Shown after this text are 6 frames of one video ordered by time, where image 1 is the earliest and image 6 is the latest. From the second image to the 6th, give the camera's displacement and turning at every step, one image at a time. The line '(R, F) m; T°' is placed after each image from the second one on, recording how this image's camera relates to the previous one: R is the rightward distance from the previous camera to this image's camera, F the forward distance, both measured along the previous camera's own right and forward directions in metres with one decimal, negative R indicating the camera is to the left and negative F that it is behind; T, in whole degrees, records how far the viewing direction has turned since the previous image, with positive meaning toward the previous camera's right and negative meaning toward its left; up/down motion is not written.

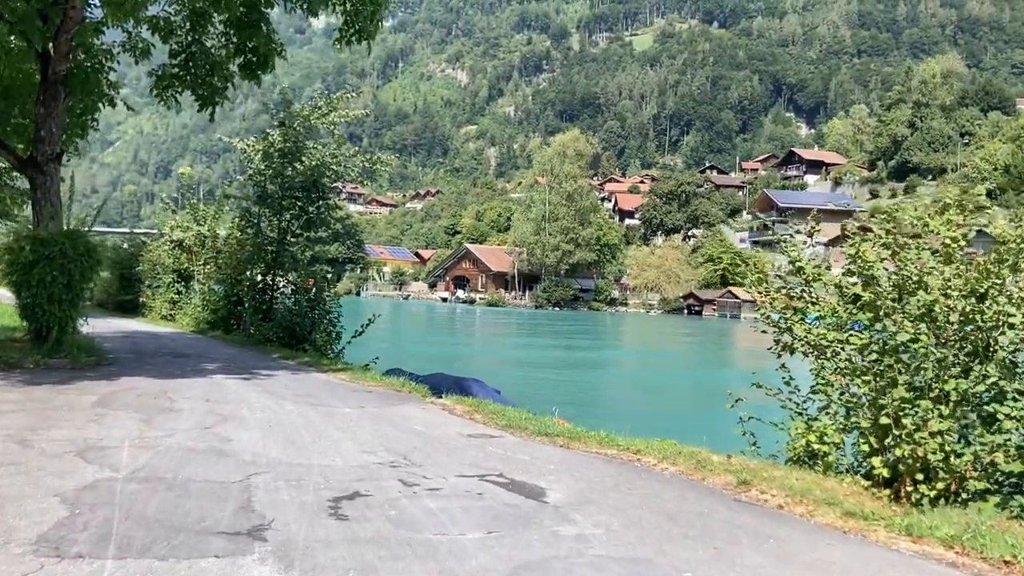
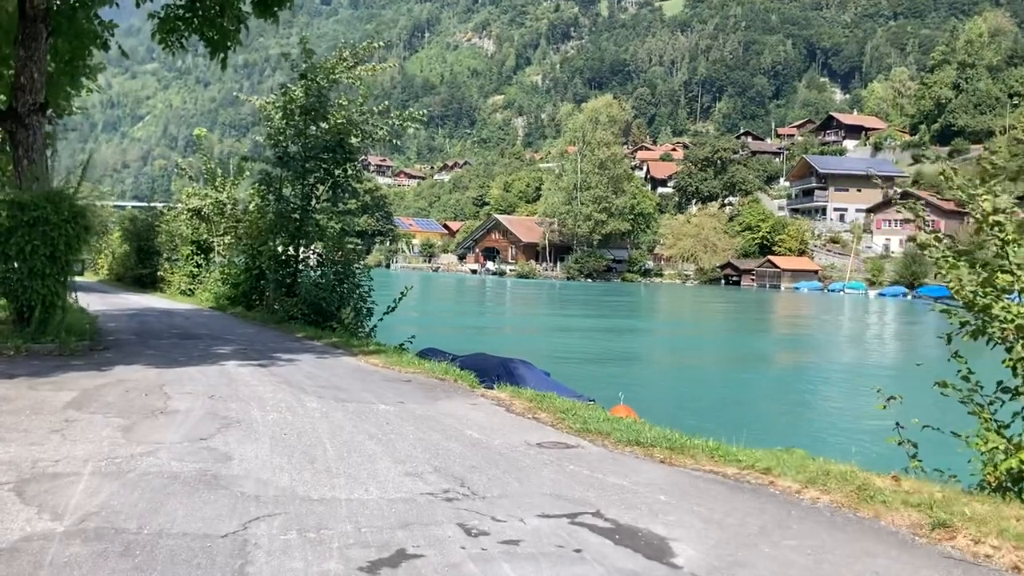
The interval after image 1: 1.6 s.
(-0.4, +2.0) m; -2°
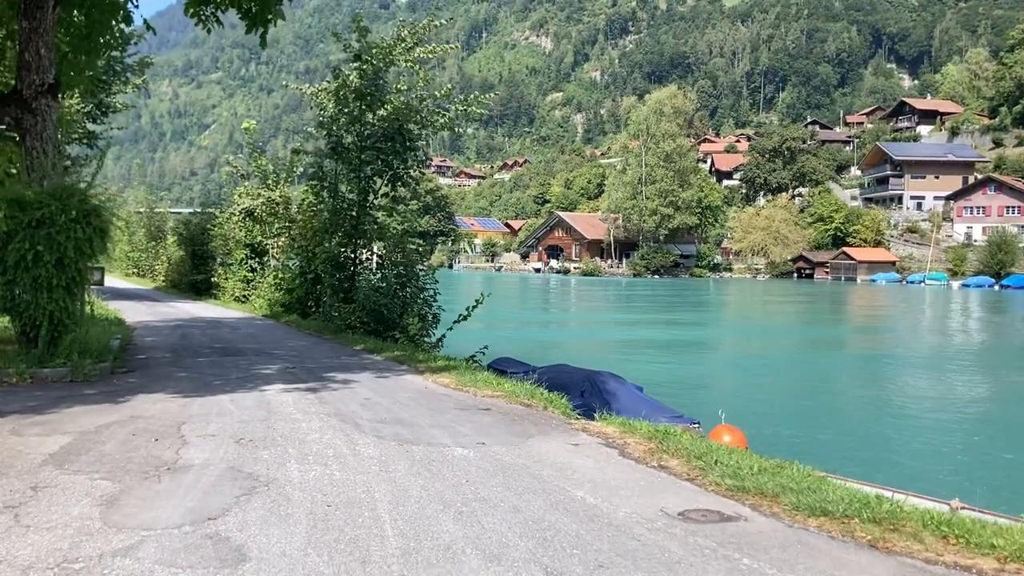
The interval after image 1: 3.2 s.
(-0.3, +2.0) m; -4°
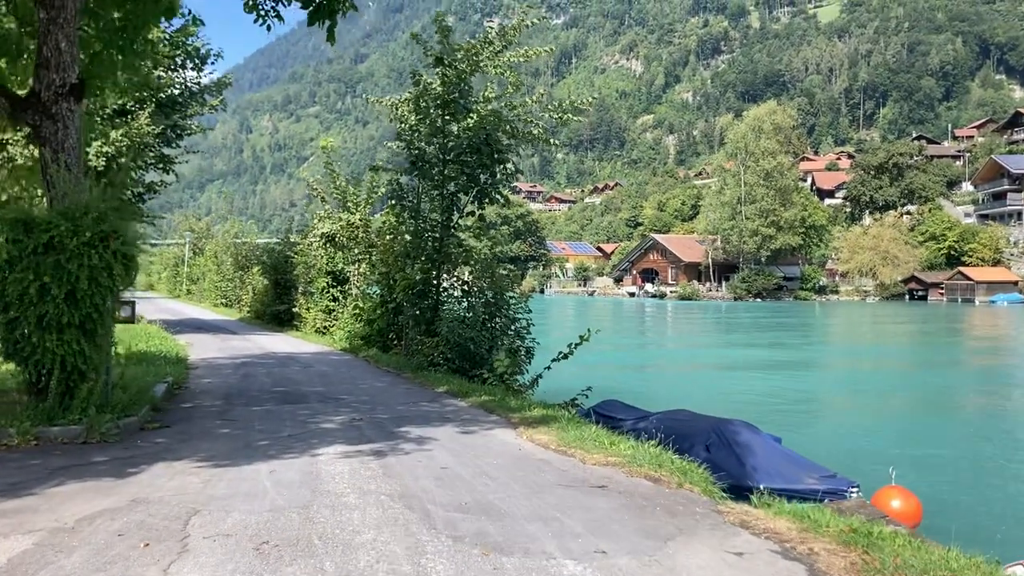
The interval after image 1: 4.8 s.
(-0.2, +2.0) m; -6°
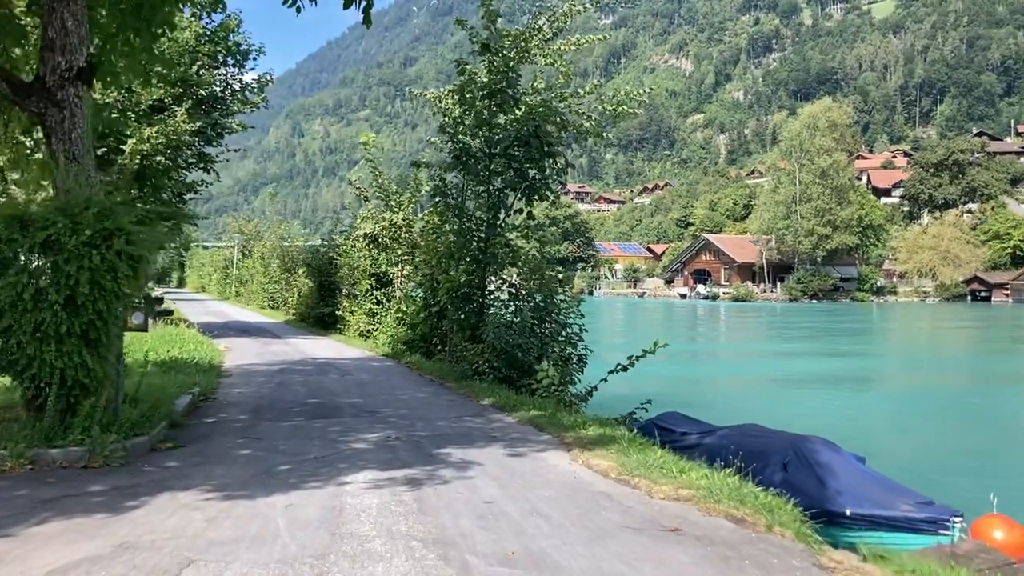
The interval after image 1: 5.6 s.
(0.0, +0.9) m; -3°
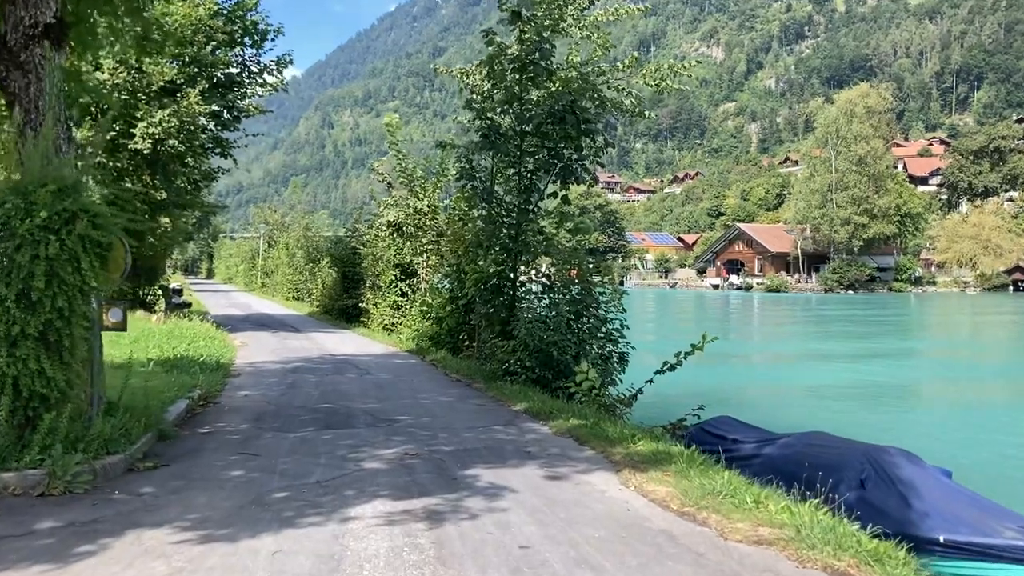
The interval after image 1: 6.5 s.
(-0.1, +1.1) m; -2°
